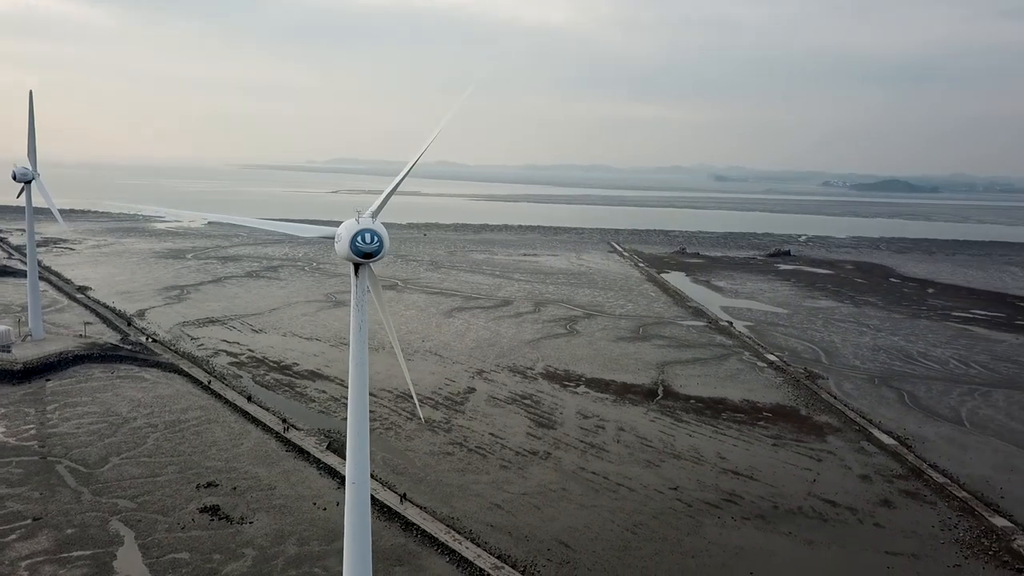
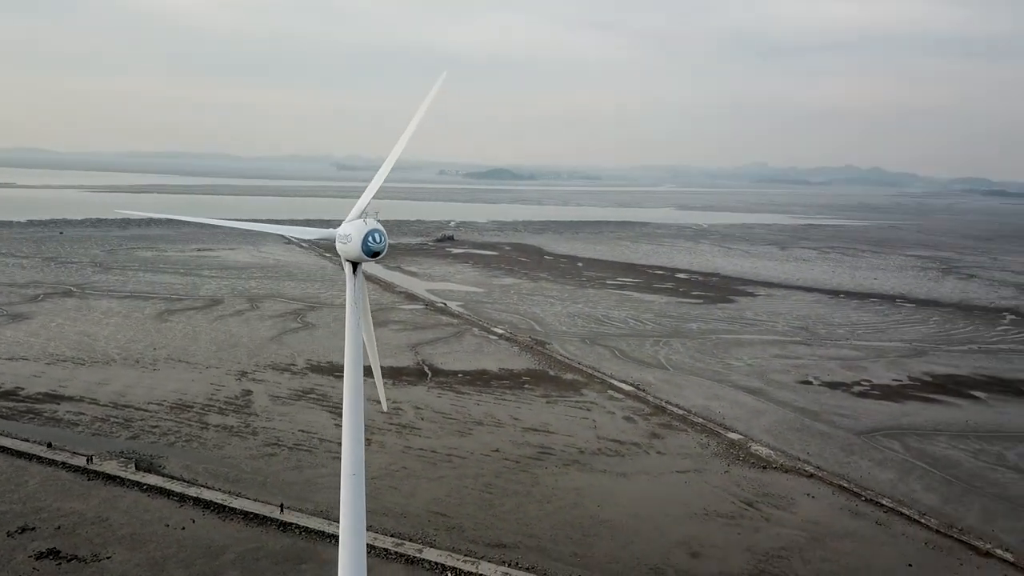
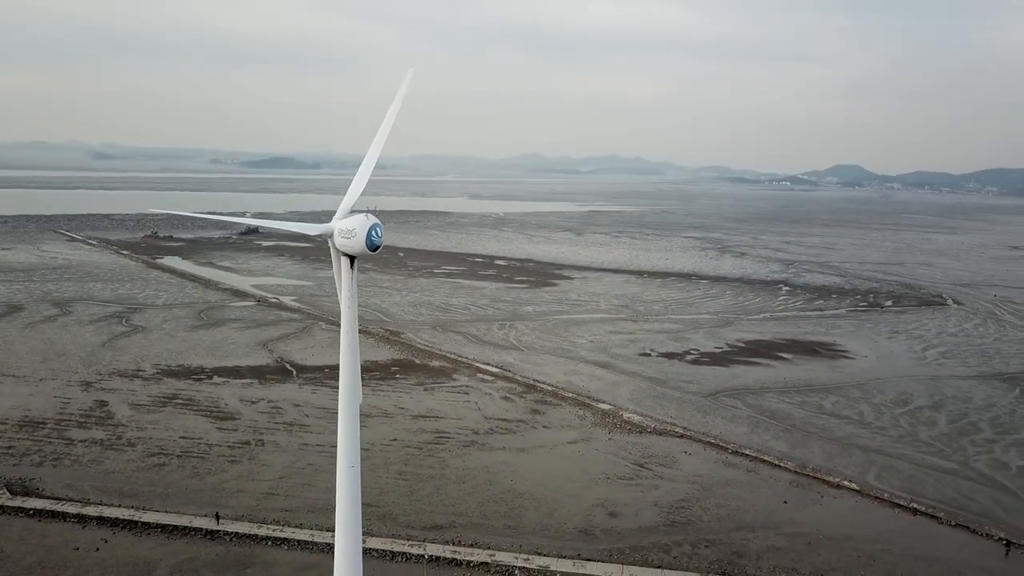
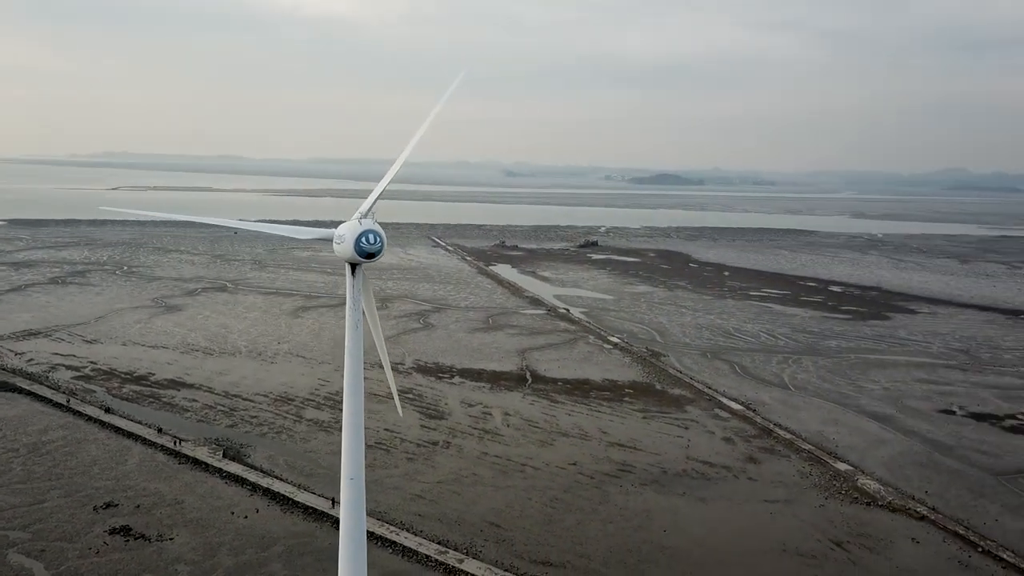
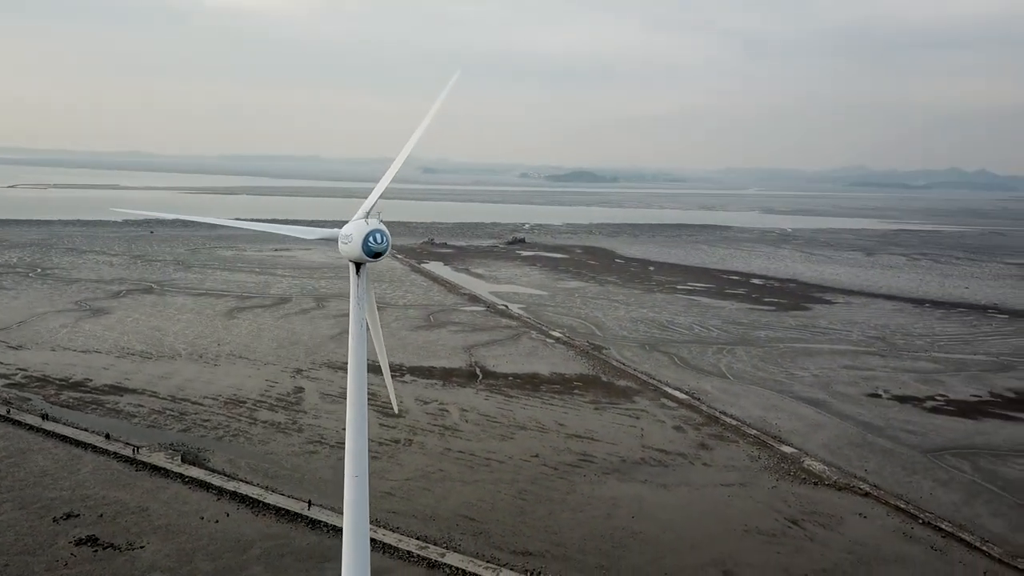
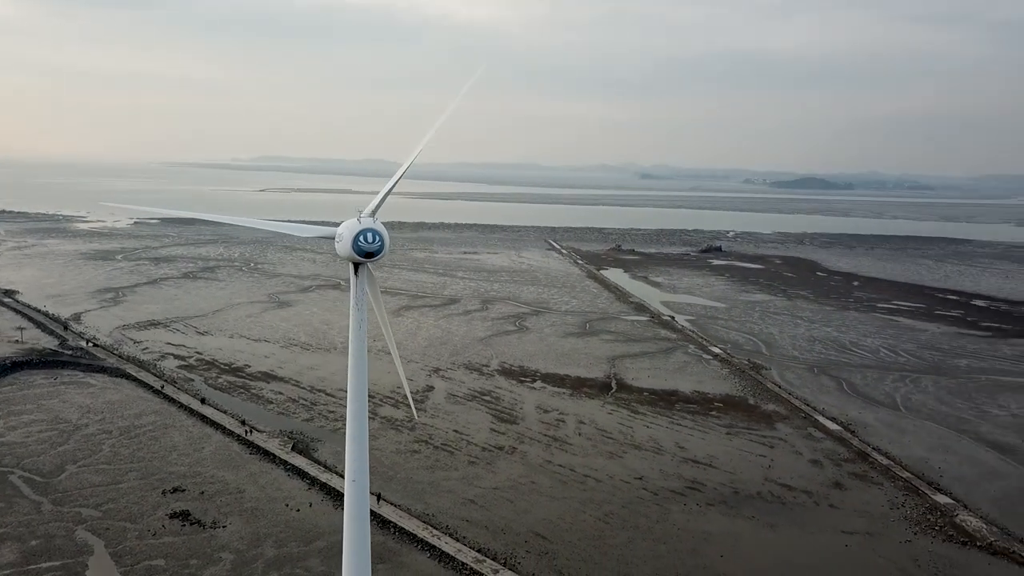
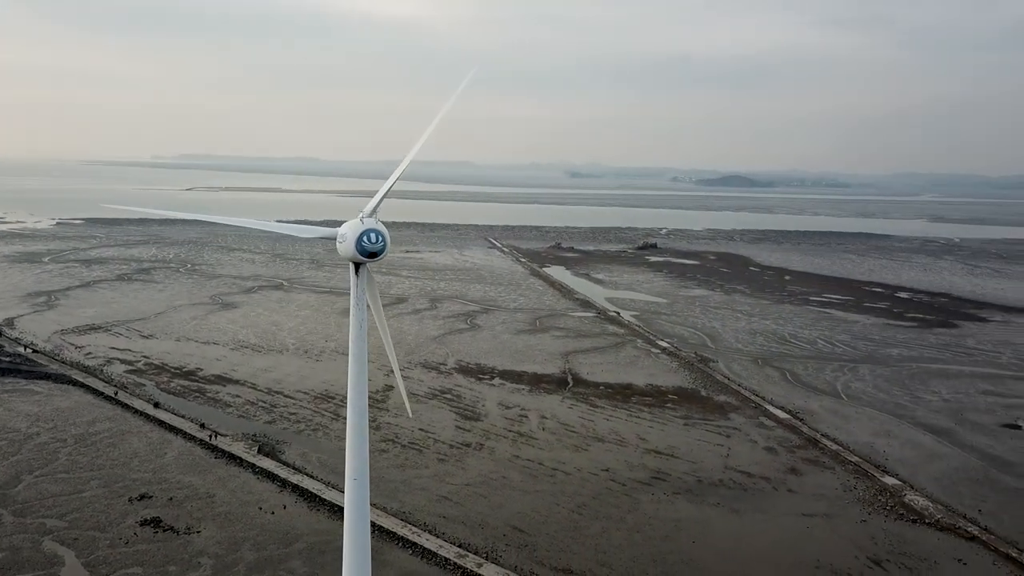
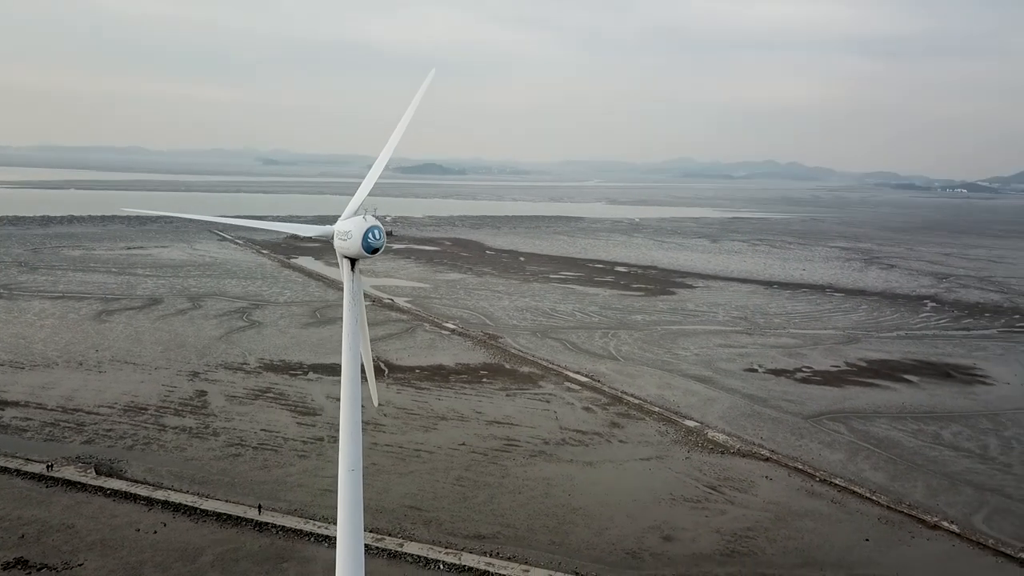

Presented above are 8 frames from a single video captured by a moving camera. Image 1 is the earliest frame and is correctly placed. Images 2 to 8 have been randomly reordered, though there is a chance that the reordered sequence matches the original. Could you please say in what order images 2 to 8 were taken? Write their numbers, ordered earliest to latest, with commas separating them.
6, 7, 4, 5, 2, 8, 3
